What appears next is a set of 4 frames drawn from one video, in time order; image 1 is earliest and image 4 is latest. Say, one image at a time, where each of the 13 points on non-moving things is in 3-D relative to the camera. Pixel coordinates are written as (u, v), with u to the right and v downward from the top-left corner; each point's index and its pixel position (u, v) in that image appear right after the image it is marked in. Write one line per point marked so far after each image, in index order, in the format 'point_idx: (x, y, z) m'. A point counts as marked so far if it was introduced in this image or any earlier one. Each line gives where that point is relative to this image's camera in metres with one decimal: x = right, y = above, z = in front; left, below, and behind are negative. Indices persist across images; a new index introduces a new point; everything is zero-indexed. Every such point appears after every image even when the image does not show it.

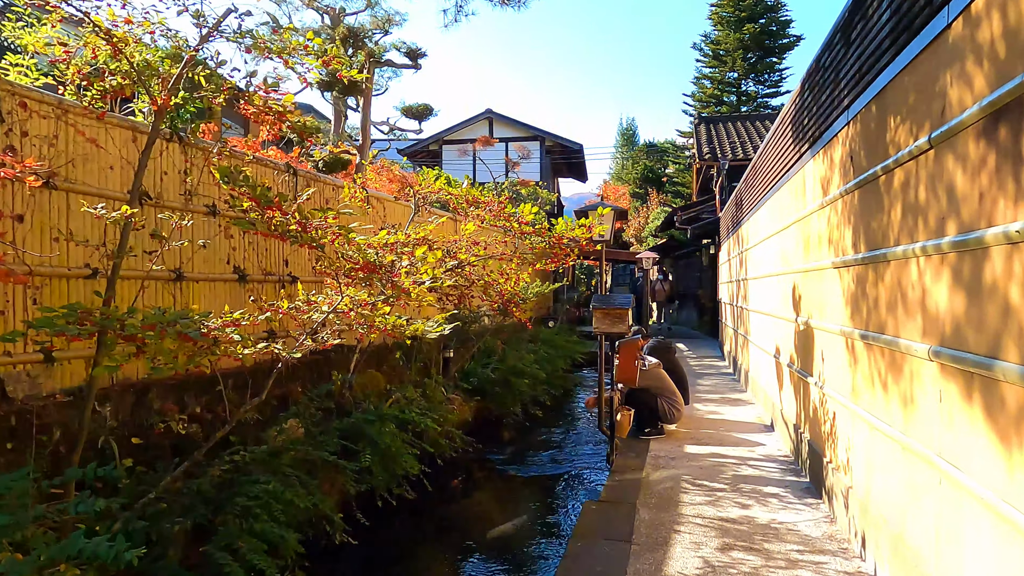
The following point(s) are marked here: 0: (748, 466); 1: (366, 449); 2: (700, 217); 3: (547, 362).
0: (+2.0, -1.5, +5.7) m
1: (-1.1, -1.3, +5.2) m
2: (+5.7, +2.1, +19.9) m
3: (+0.6, -1.2, +10.9) m
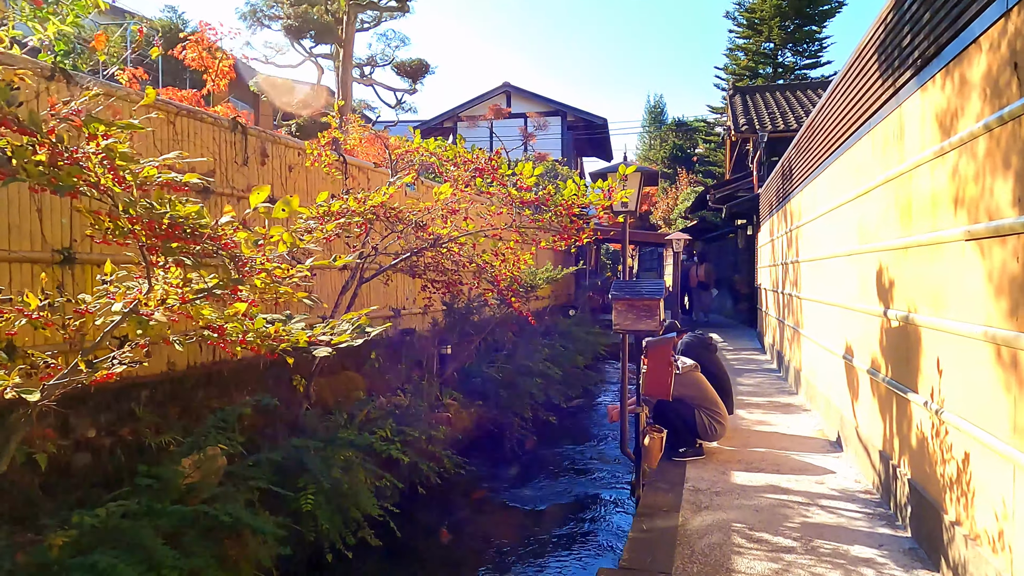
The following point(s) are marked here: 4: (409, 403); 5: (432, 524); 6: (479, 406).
0: (+2.0, -1.4, +4.3) m
1: (-1.2, -1.2, +3.9) m
2: (+6.2, +2.6, +18.3) m
3: (+0.7, -1.0, +9.6) m
4: (-0.9, -1.0, +6.0) m
5: (-0.6, -1.9, +5.3) m
6: (-0.4, -1.3, +7.3) m
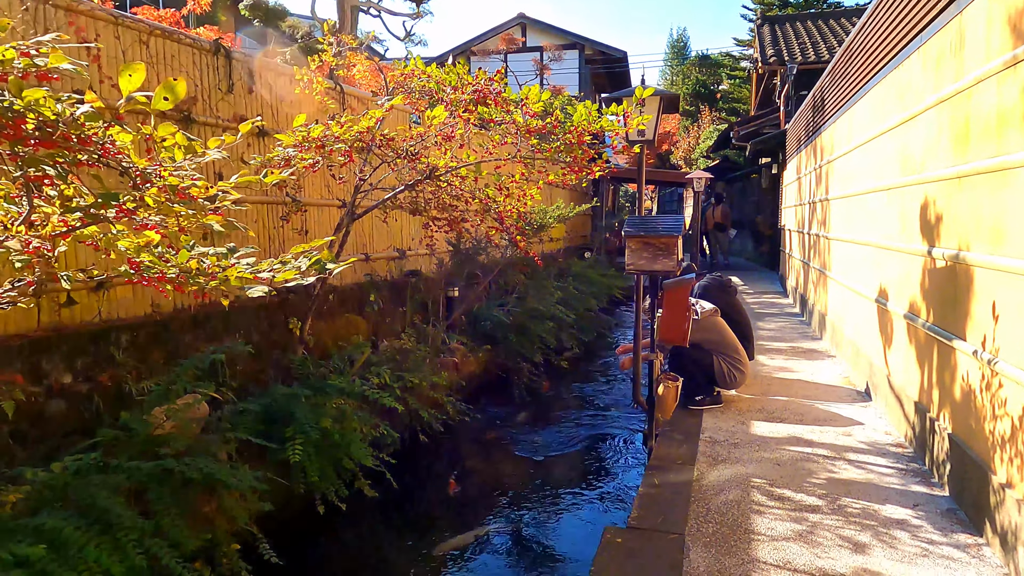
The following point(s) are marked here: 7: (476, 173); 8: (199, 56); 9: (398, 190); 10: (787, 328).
0: (+2.0, -1.0, +4.0) m
1: (-1.2, -0.8, +3.6) m
2: (+6.5, +4.1, +17.5) m
3: (+0.9, -0.2, +9.2) m
4: (-0.9, -0.5, +5.7) m
5: (-0.6, -1.4, +5.1) m
6: (-0.3, -0.7, +7.0) m
7: (-0.3, +0.8, +4.9) m
8: (-2.3, +1.7, +4.8) m
9: (-0.8, +0.7, +4.7) m
10: (+3.7, -0.5, +8.8) m
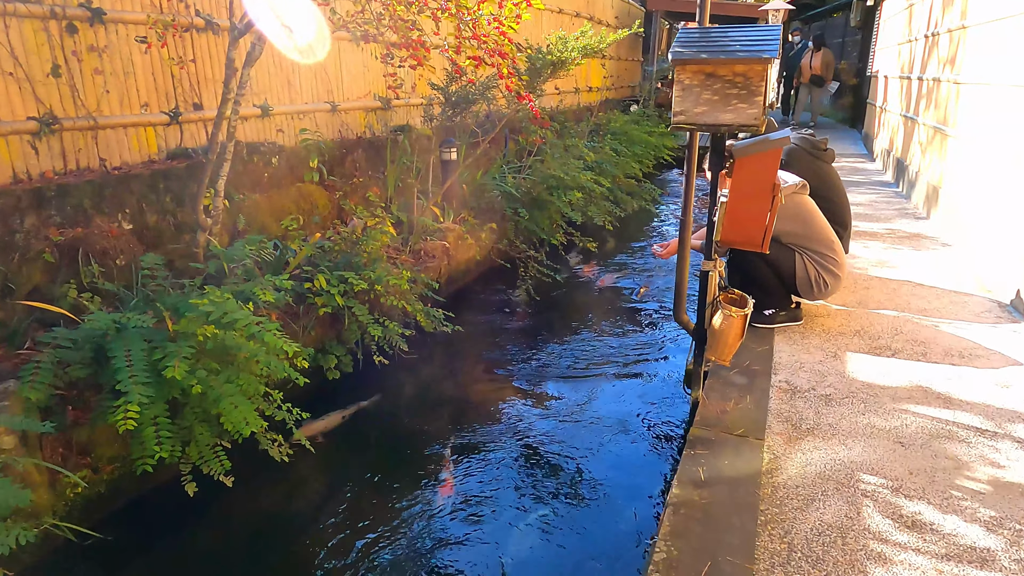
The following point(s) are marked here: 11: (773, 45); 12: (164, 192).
0: (+1.9, -0.6, +2.4) m
1: (-1.3, -0.4, +2.3) m
2: (+7.4, +7.2, +14.2) m
3: (+1.1, +1.4, +7.5) m
4: (-0.9, +0.4, +4.3) m
5: (-0.7, -0.7, +3.8) m
6: (-0.2, +0.5, +5.5) m
7: (-0.3, +1.5, +3.1) m
8: (-2.3, +2.4, +3.0) m
9: (-0.9, +1.3, +3.0) m
10: (+3.9, +0.9, +7.0) m
11: (+1.0, +0.9, +2.4) m
12: (-2.0, +0.5, +3.8) m
